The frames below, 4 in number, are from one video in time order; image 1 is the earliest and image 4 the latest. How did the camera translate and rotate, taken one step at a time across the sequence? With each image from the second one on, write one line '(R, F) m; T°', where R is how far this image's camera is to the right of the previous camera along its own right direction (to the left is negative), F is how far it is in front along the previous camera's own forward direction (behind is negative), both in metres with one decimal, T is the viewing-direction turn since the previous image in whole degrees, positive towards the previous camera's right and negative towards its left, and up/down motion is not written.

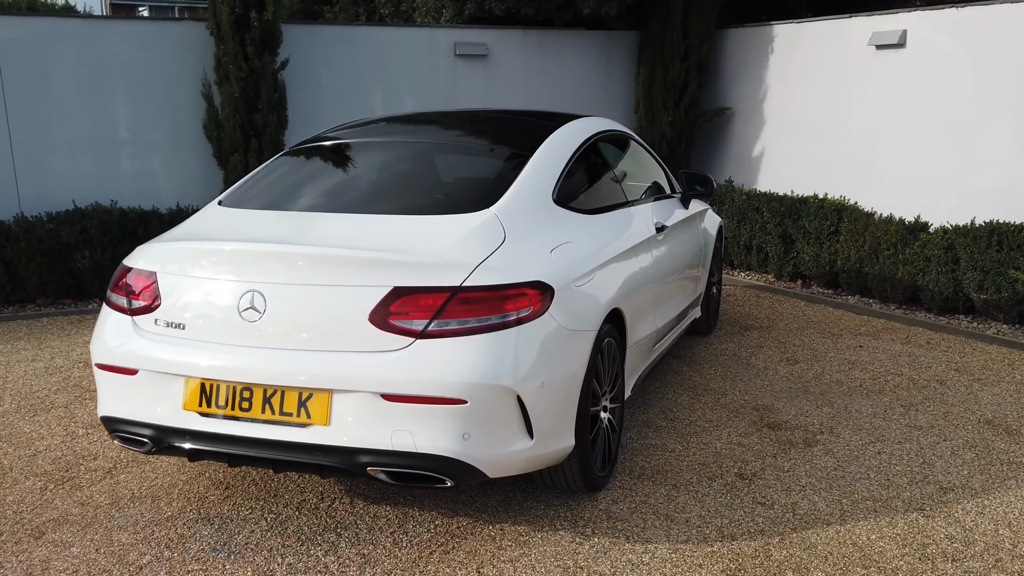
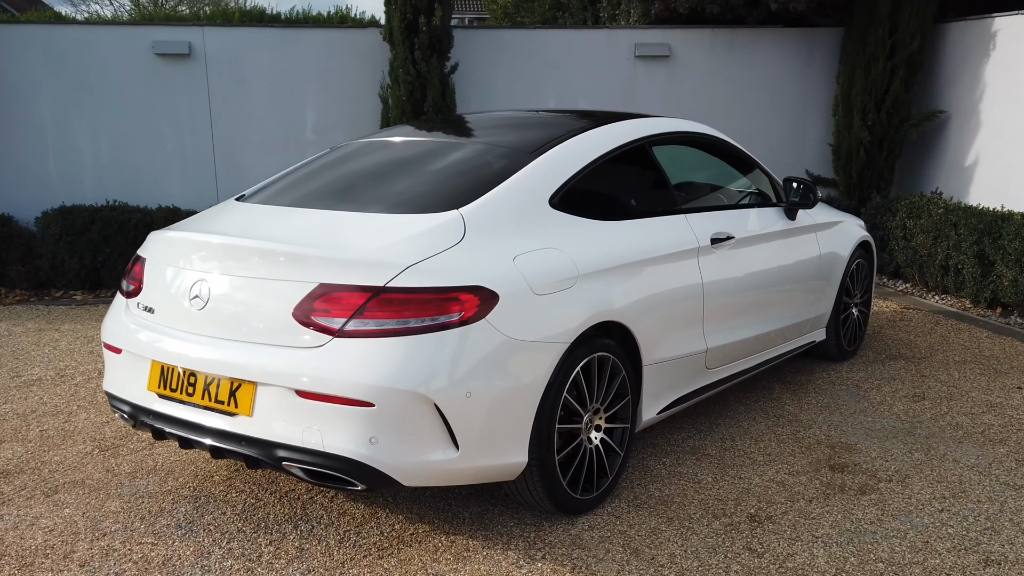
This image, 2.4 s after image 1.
(+0.9, +0.2) m; -17°
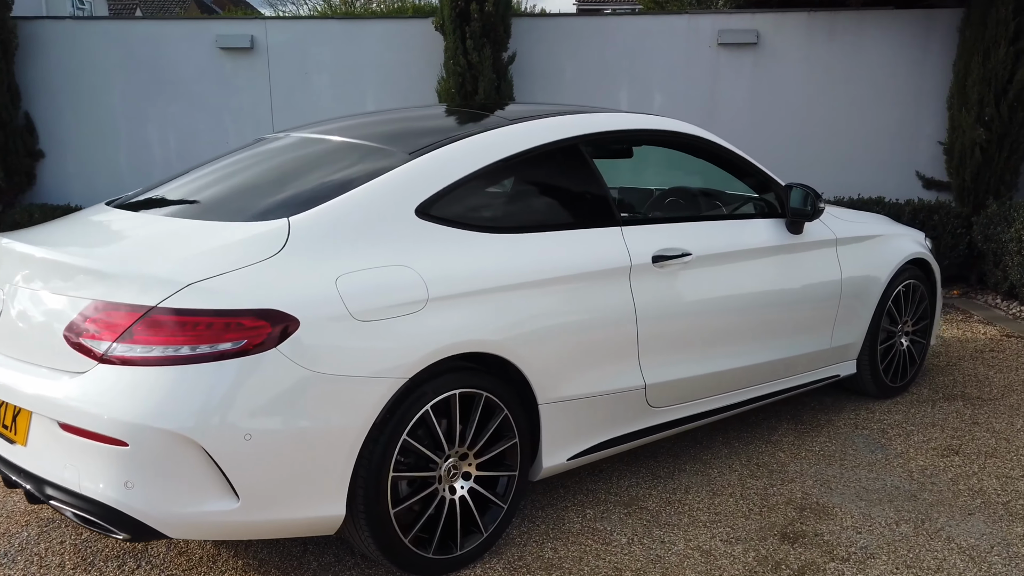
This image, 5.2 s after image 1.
(+0.8, +0.5) m; -11°
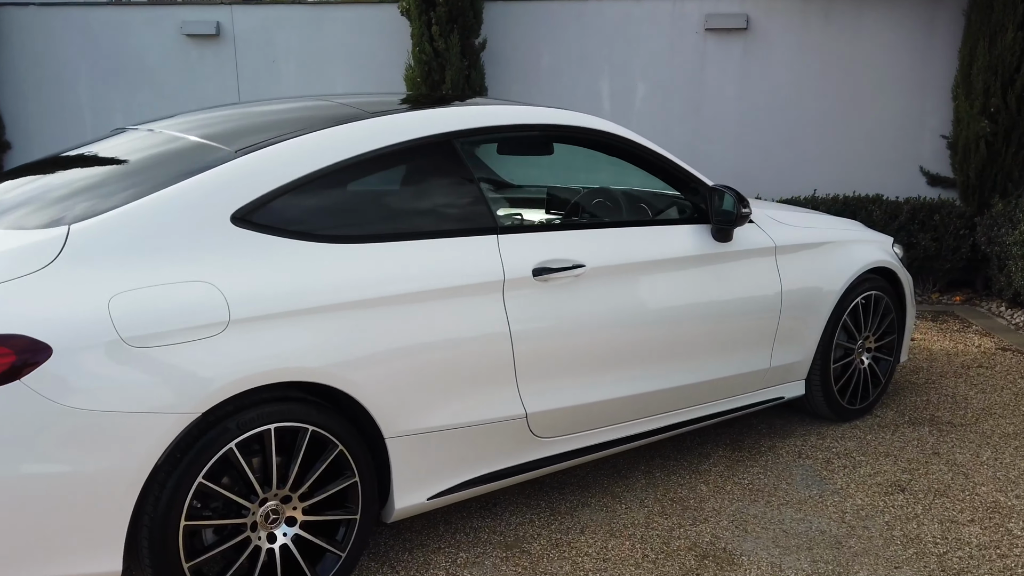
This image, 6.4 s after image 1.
(+0.5, +0.3) m; -3°
